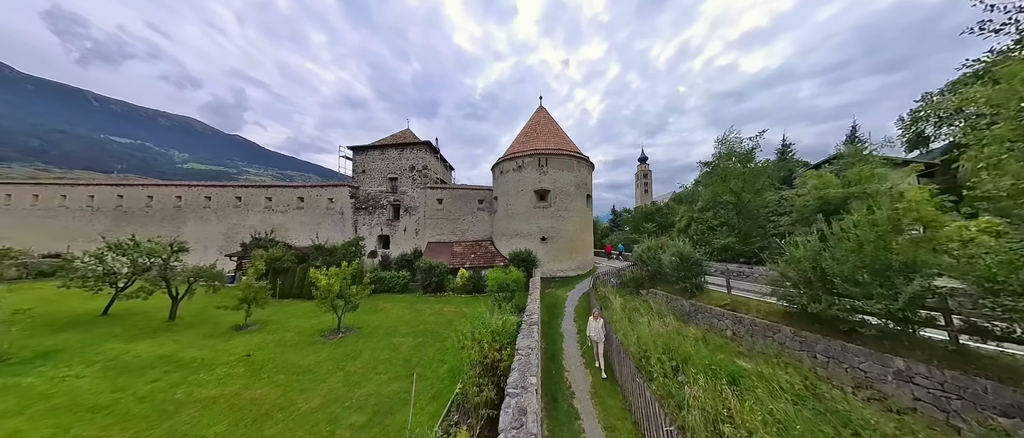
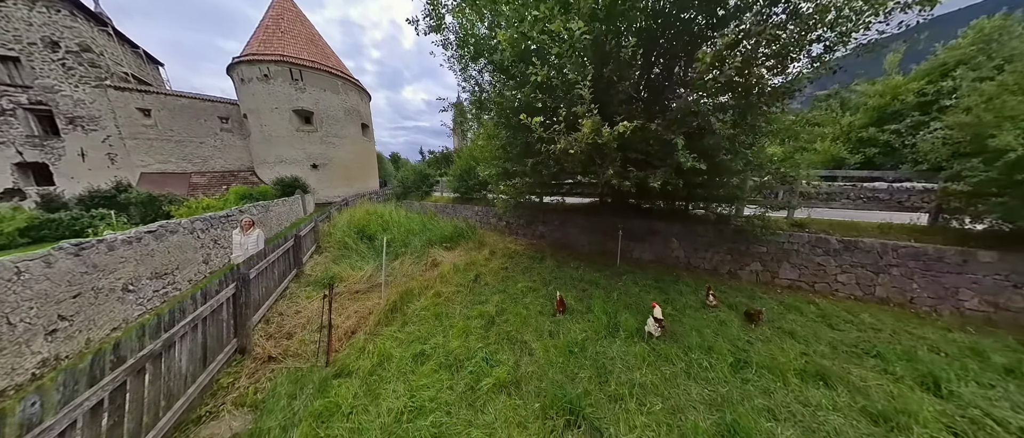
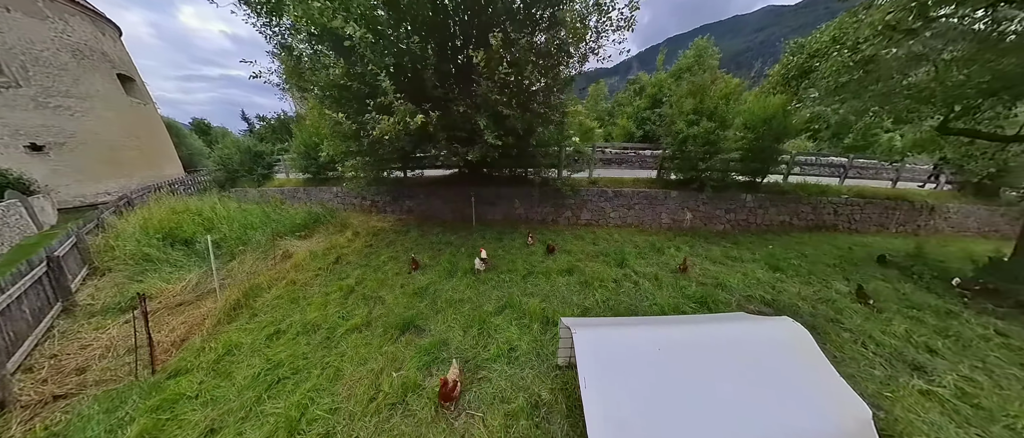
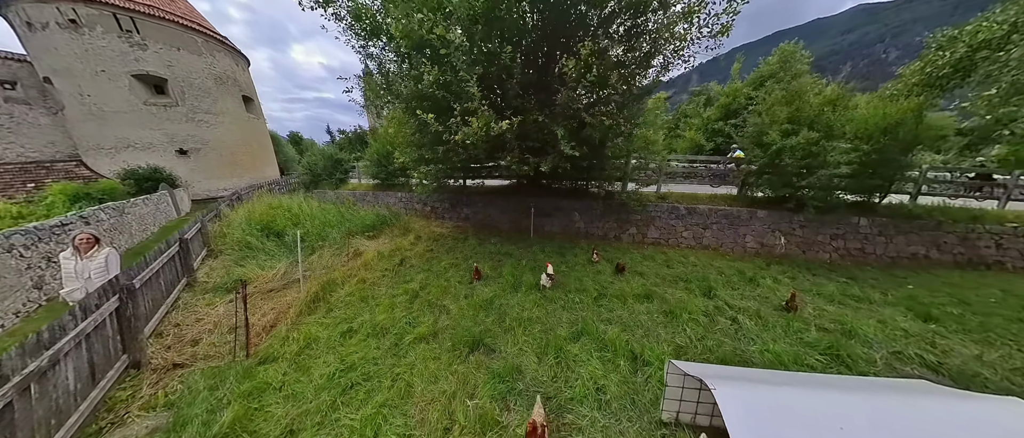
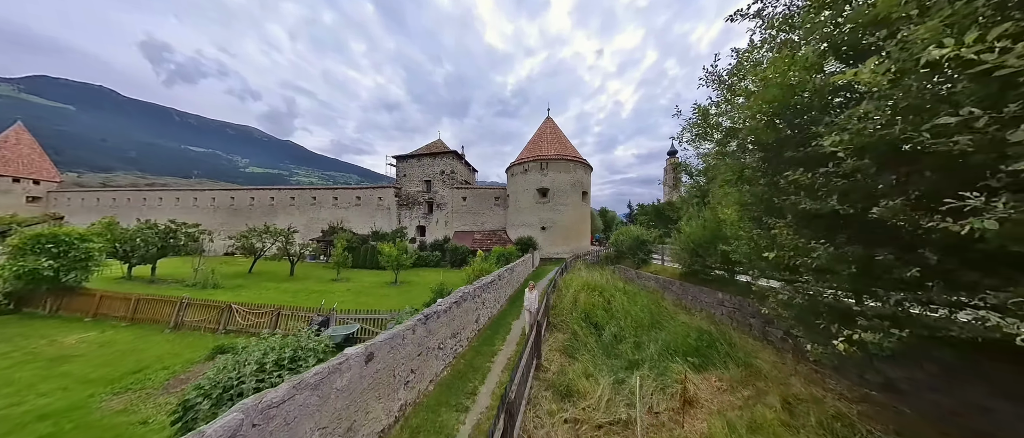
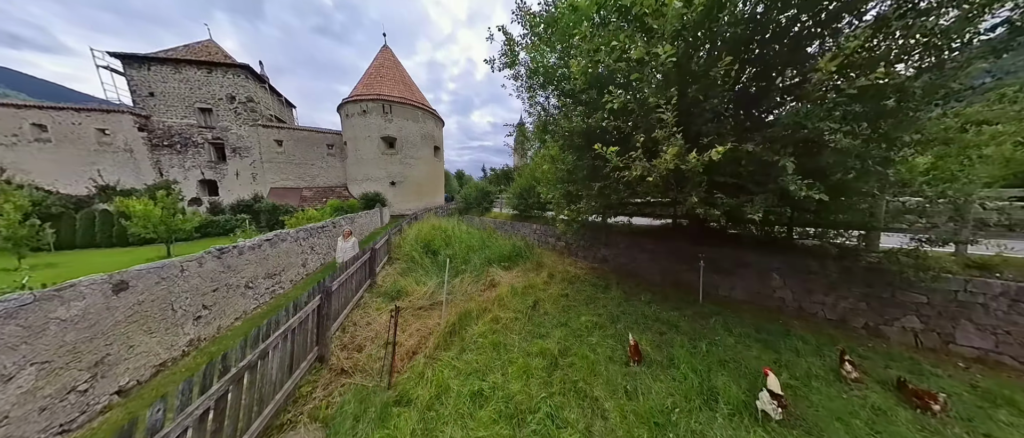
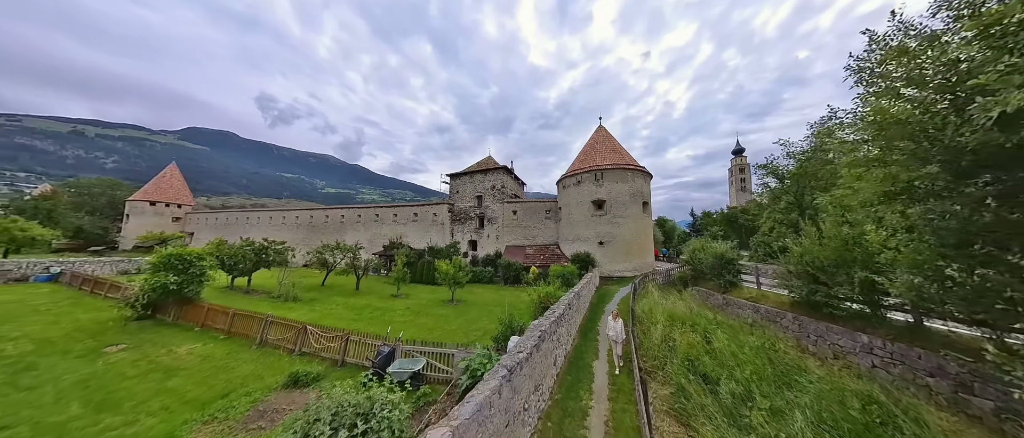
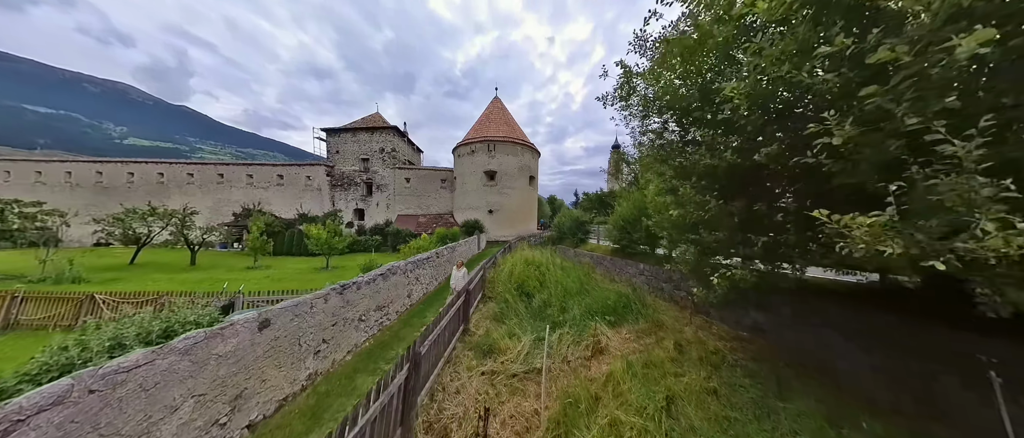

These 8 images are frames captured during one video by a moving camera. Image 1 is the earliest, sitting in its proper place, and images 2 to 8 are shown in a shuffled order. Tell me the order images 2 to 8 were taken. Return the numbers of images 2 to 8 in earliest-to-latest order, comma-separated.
7, 5, 8, 6, 2, 4, 3
